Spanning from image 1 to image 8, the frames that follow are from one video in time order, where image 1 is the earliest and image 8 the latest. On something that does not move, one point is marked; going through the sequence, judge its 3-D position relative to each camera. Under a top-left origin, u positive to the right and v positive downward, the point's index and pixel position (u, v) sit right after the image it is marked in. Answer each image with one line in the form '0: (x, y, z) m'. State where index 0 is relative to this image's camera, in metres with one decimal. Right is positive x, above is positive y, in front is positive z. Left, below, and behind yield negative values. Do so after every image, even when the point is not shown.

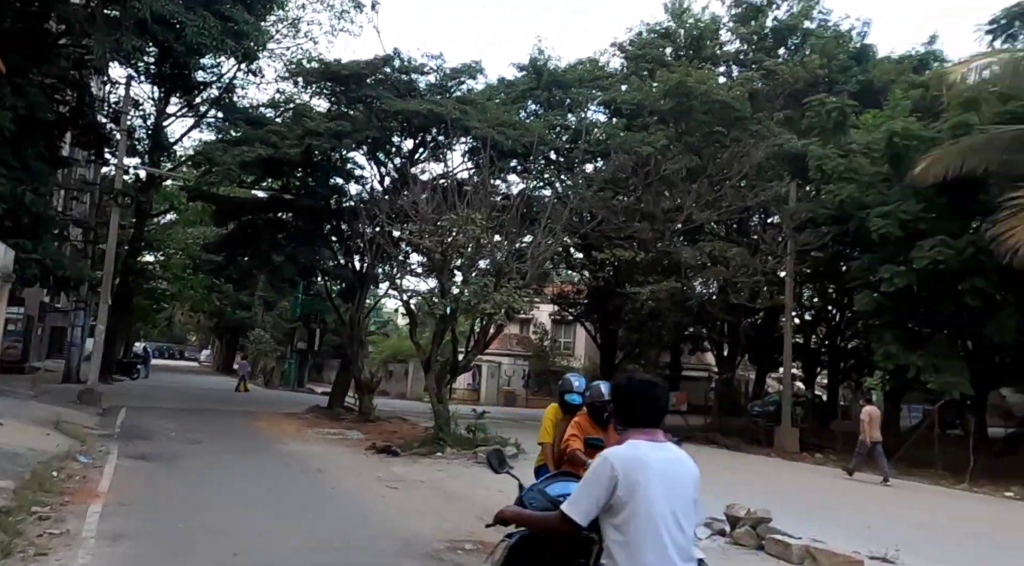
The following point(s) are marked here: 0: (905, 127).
0: (+7.6, +3.0, +15.7) m
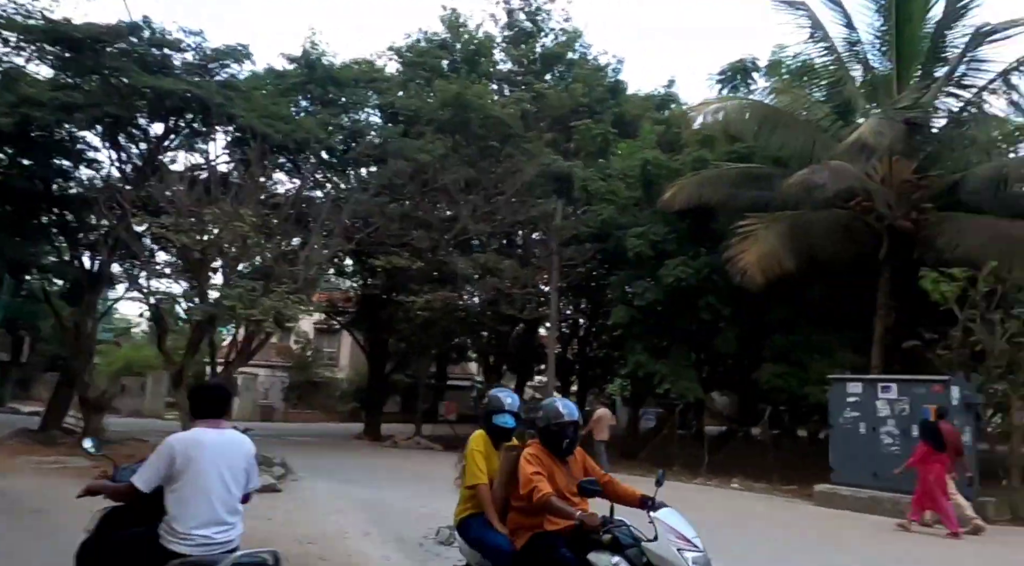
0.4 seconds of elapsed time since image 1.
0: (+3.2, +2.7, +17.5) m
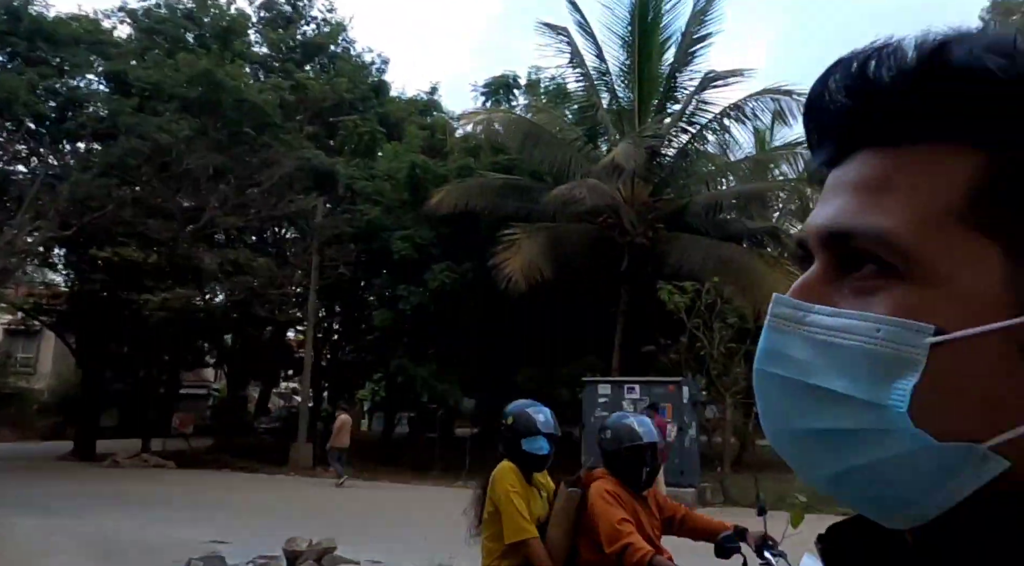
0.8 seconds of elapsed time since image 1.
0: (-1.8, +2.6, +17.3) m
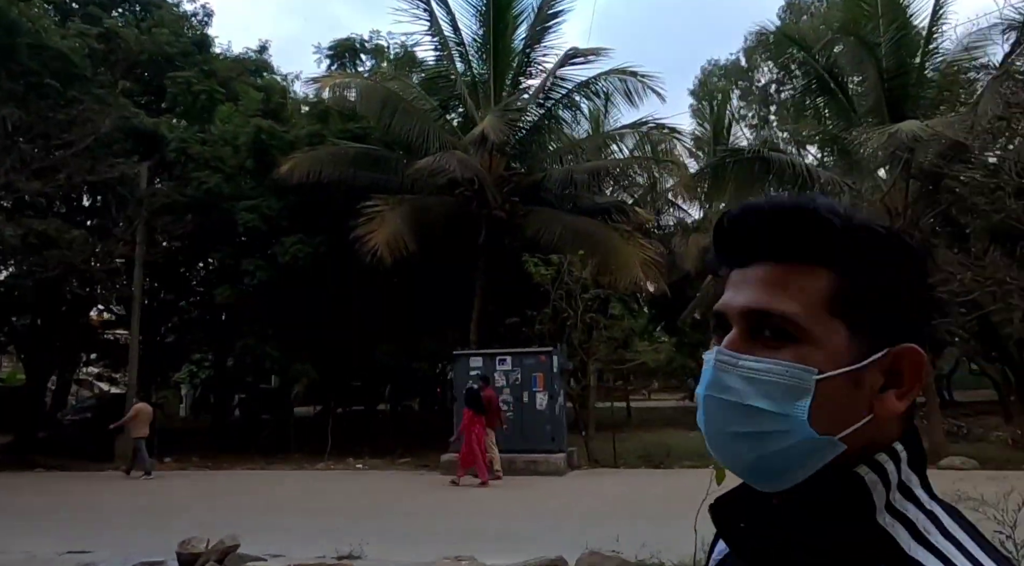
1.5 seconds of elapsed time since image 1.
0: (-4.8, +3.2, +16.1) m
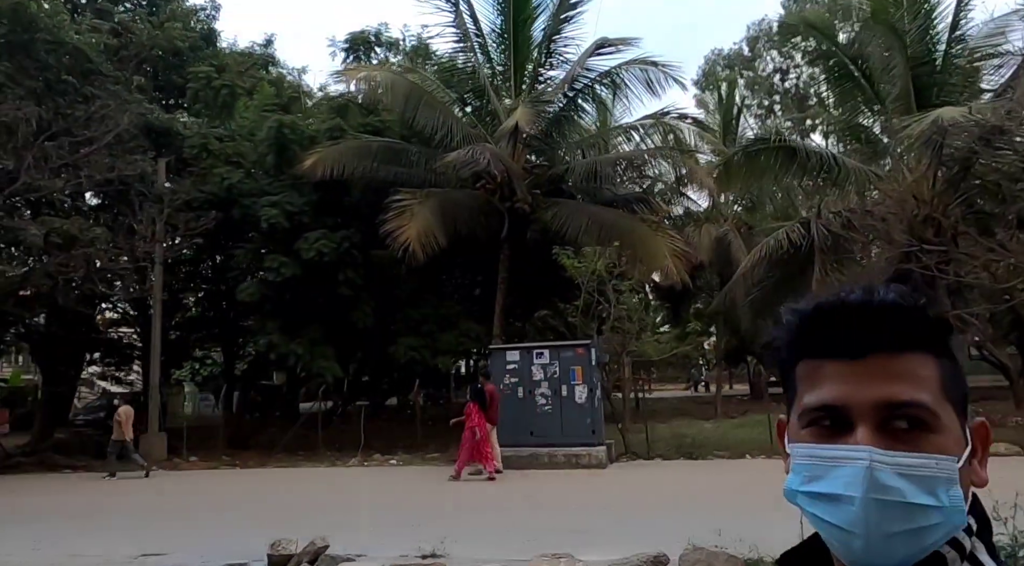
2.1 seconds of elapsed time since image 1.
0: (-4.3, +3.2, +16.0) m
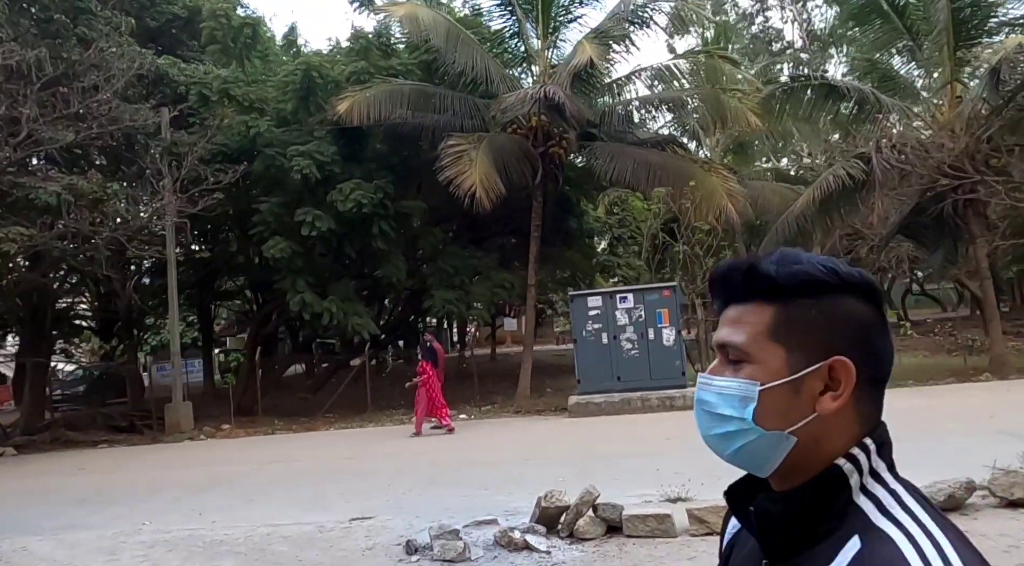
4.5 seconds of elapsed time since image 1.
0: (-3.6, +4.1, +14.9) m
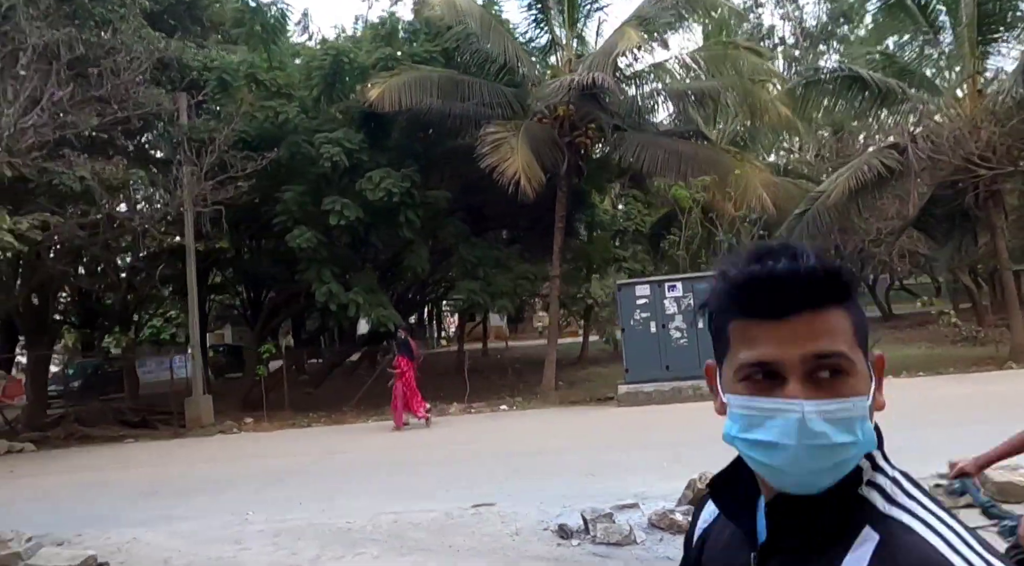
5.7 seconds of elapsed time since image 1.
0: (-3.0, +4.3, +14.6) m
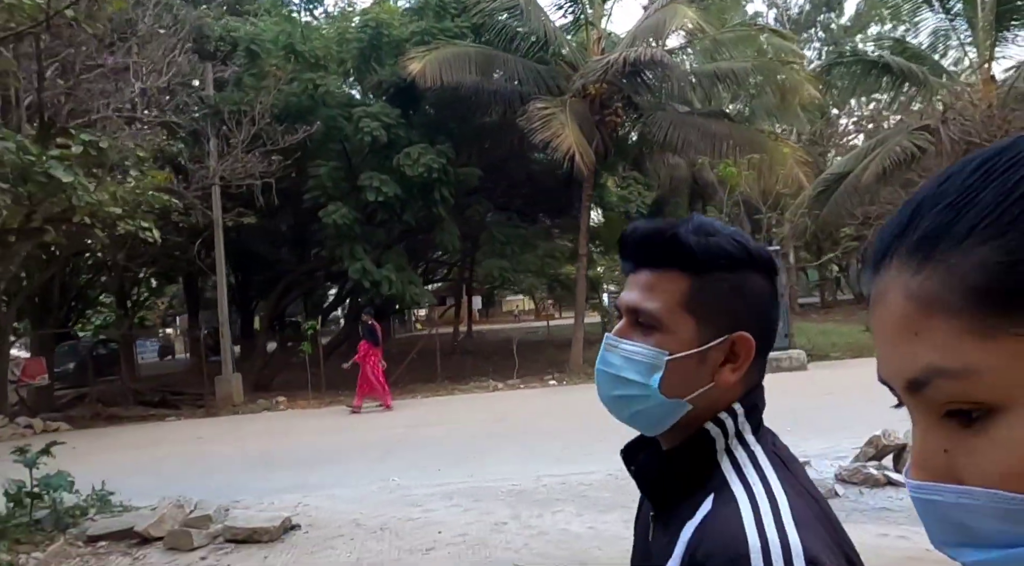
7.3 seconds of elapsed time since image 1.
0: (-2.3, +4.7, +14.4) m
